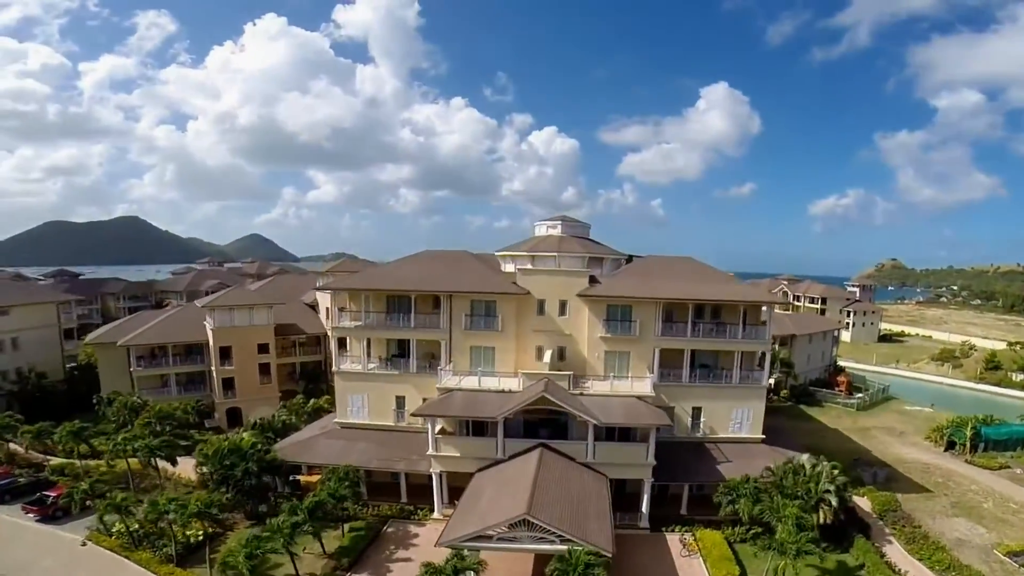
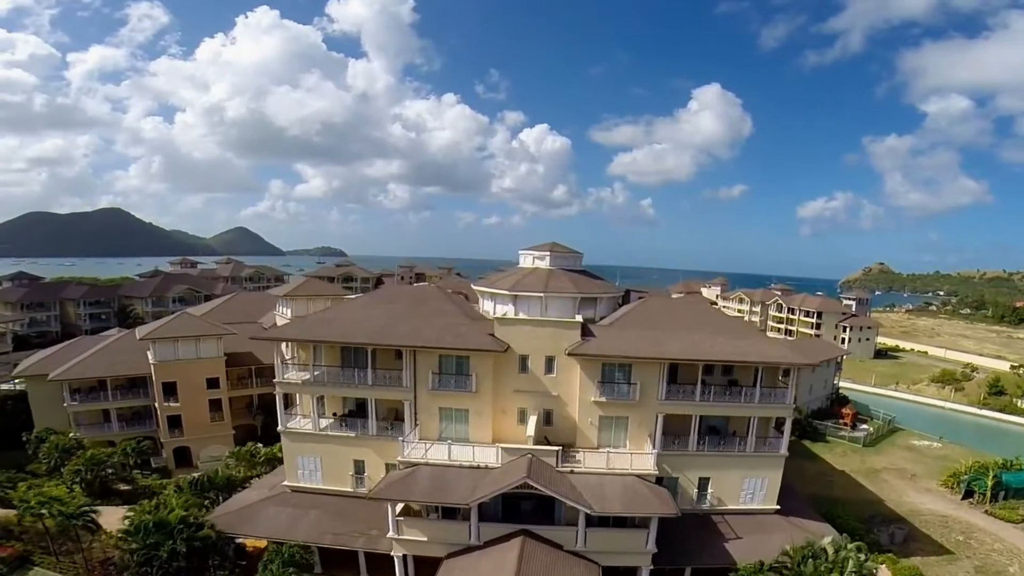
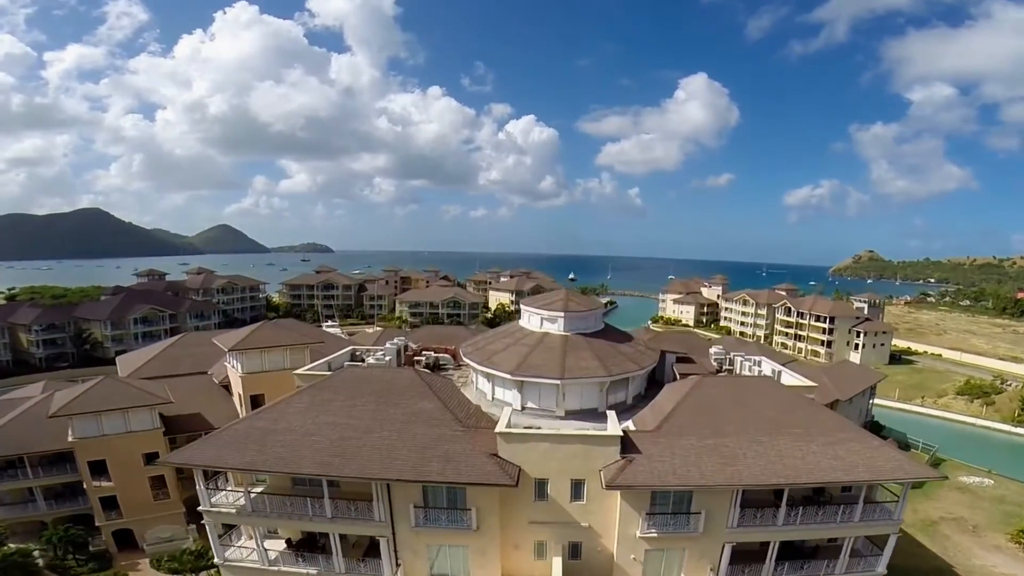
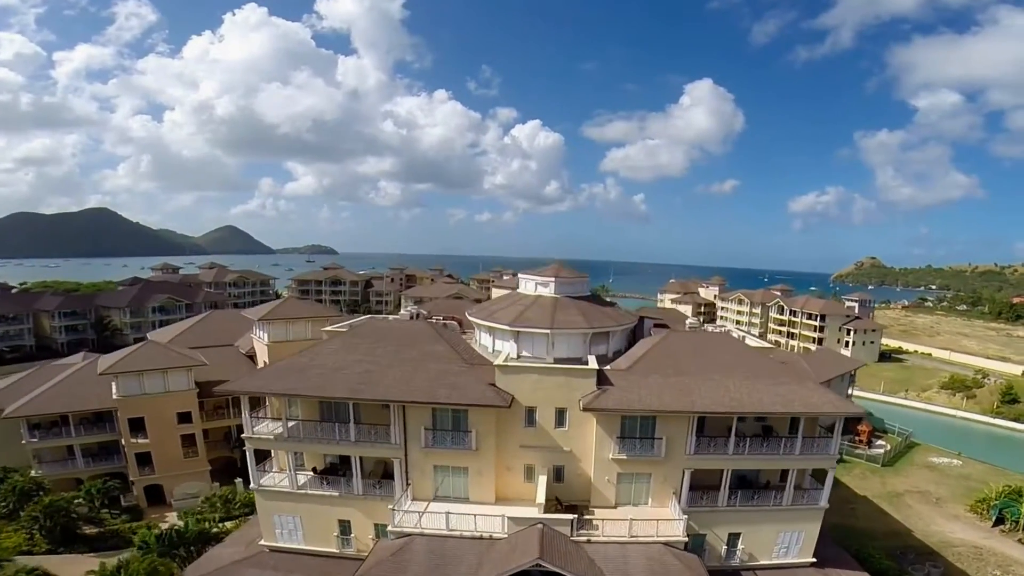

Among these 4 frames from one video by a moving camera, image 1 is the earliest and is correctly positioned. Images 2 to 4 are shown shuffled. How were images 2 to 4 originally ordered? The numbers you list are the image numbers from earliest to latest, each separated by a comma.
2, 4, 3
